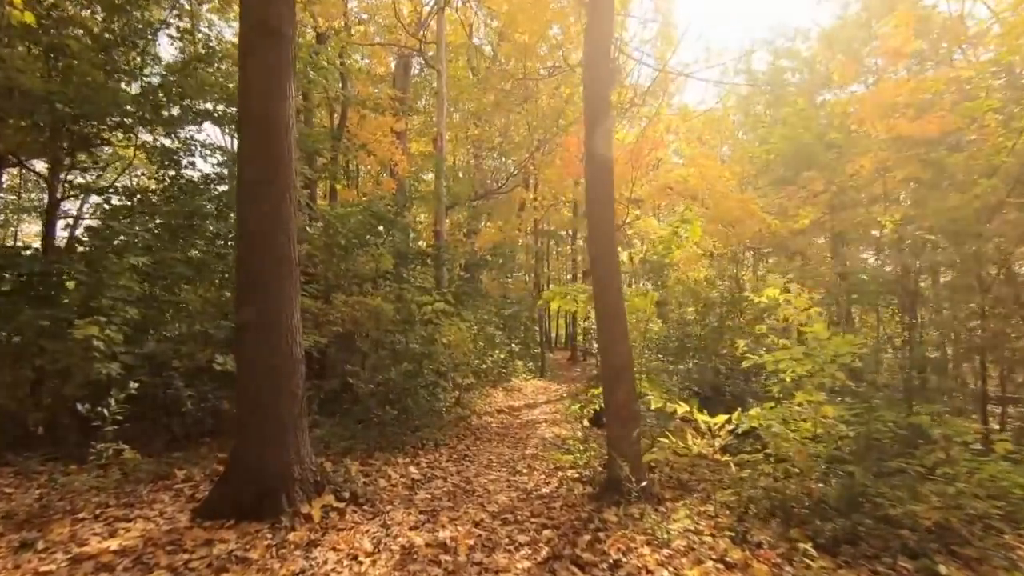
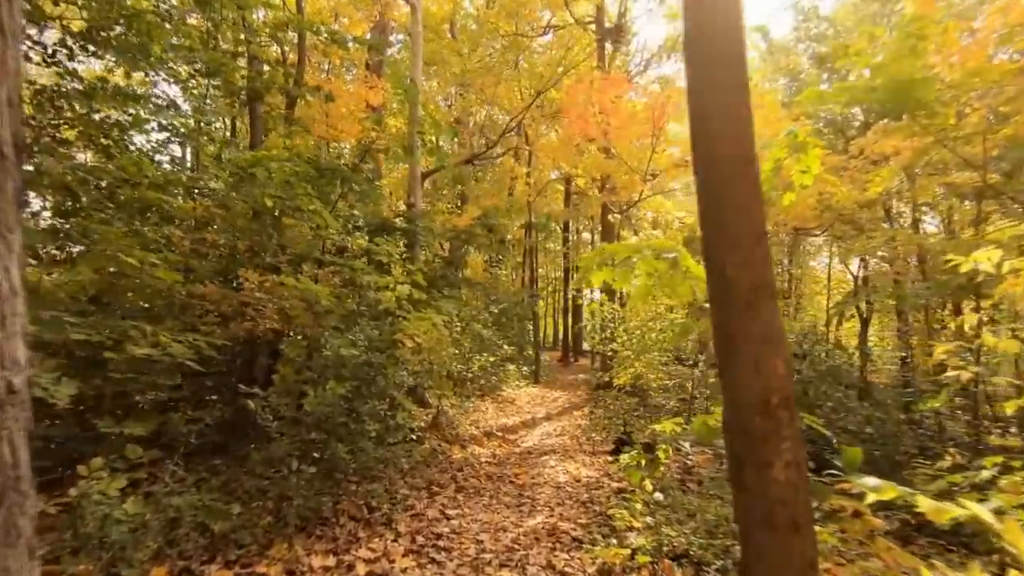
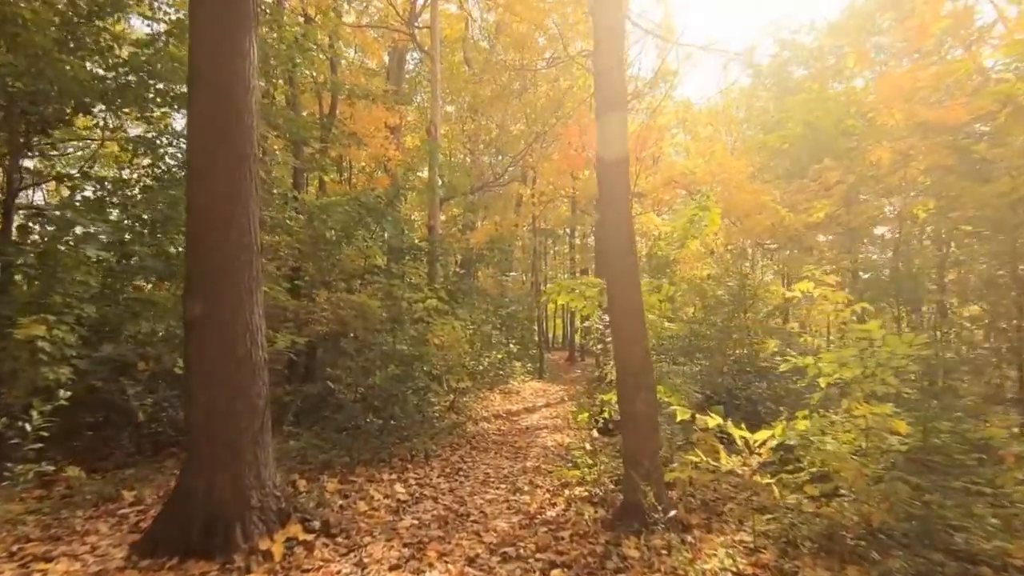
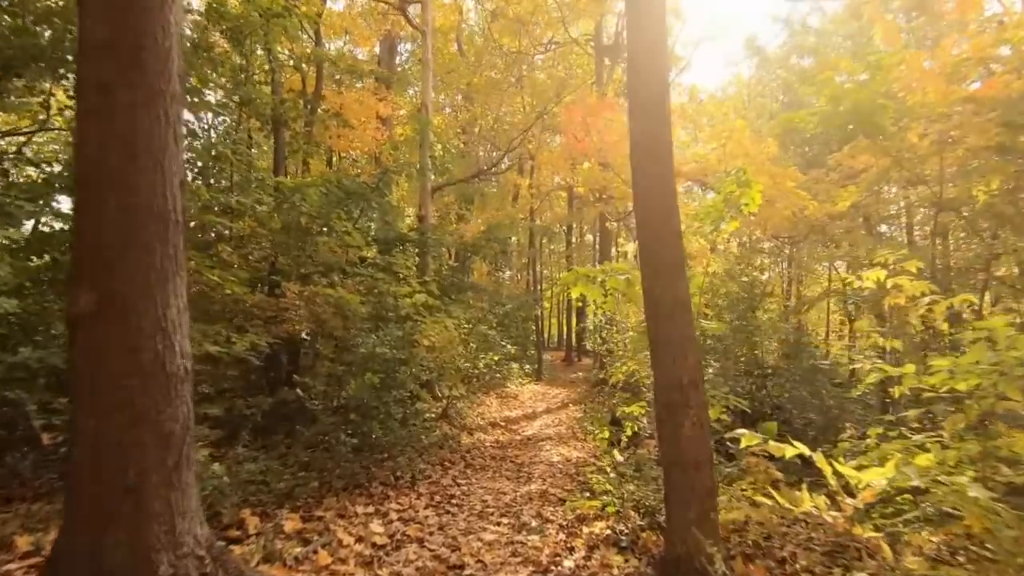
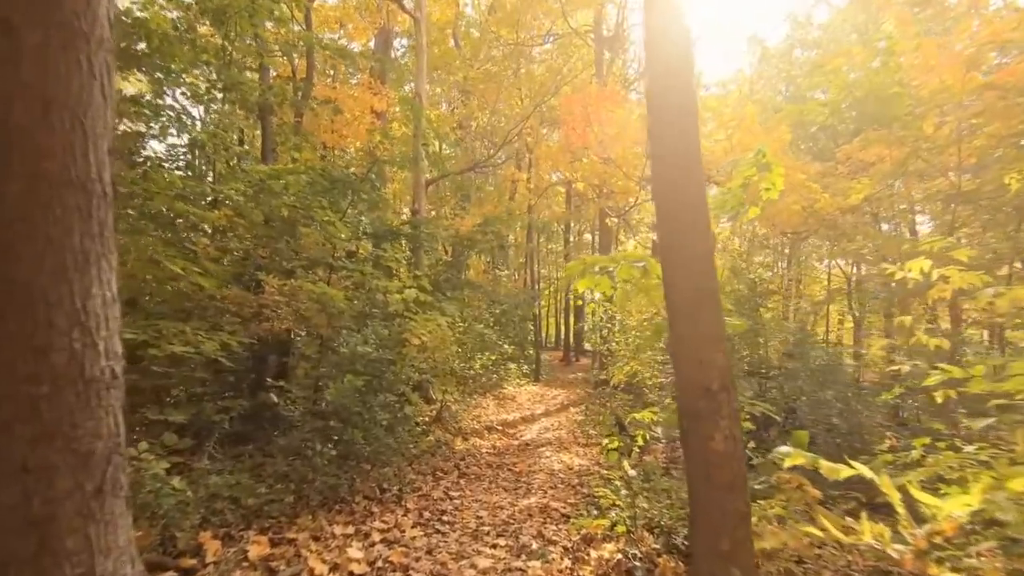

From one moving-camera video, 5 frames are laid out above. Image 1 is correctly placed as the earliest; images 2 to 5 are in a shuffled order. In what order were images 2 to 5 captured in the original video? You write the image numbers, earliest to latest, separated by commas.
3, 4, 5, 2
